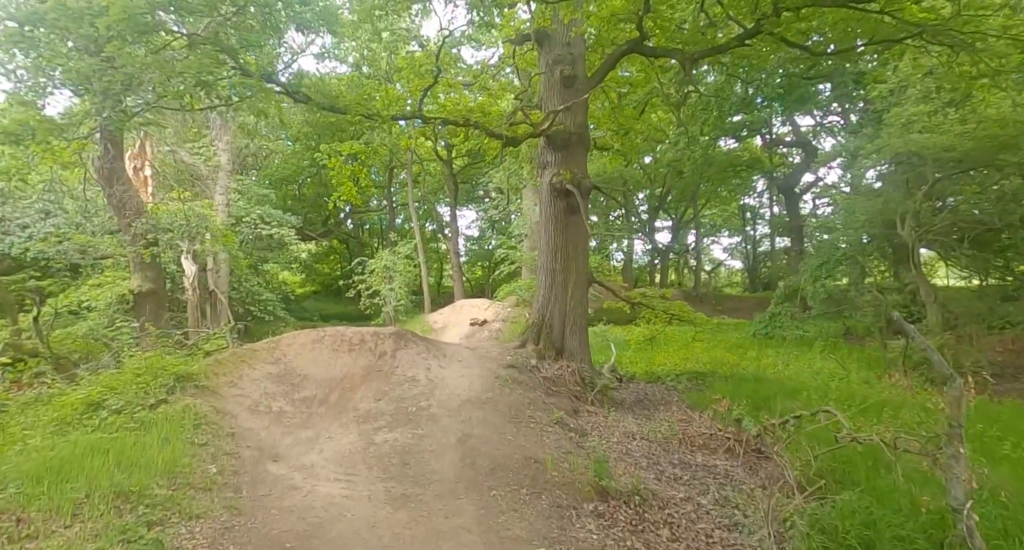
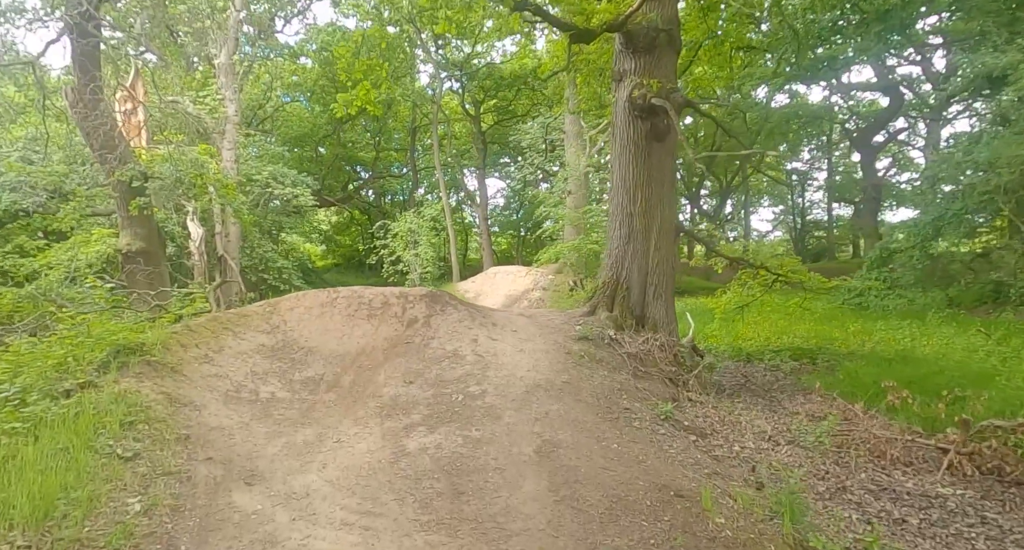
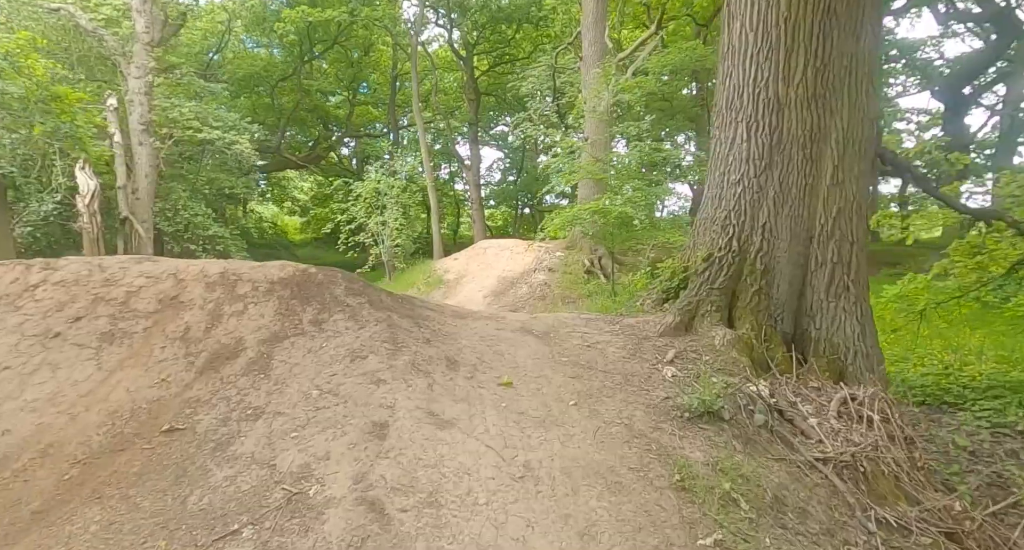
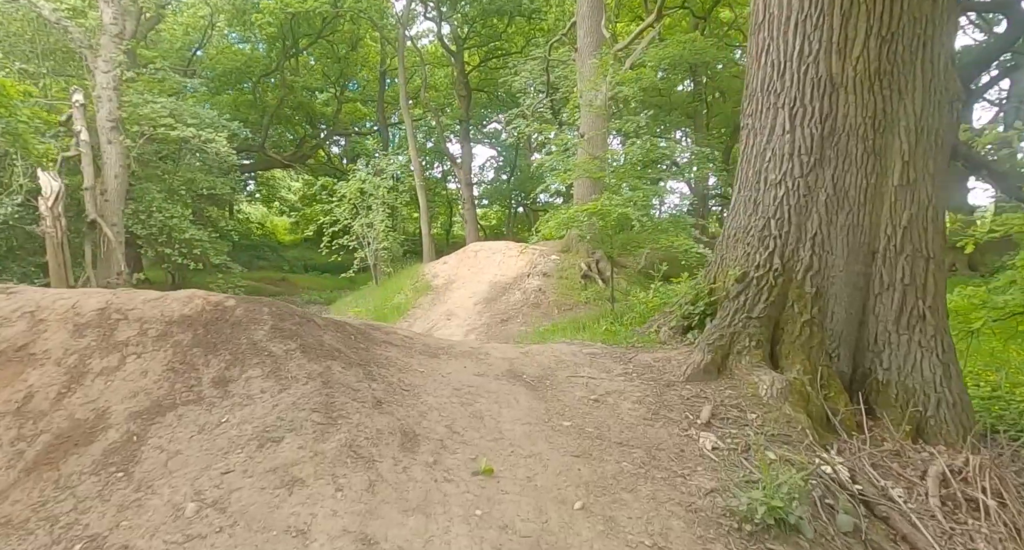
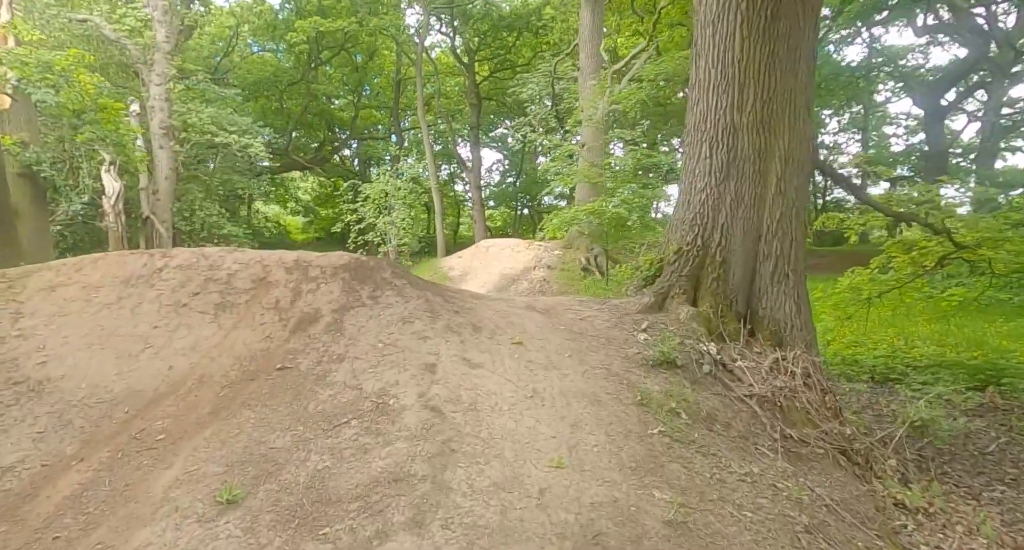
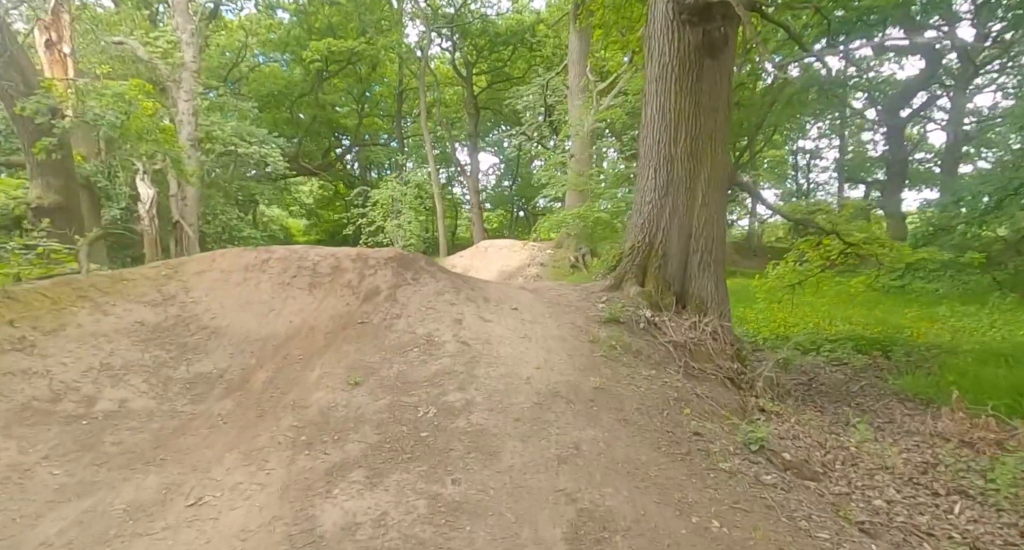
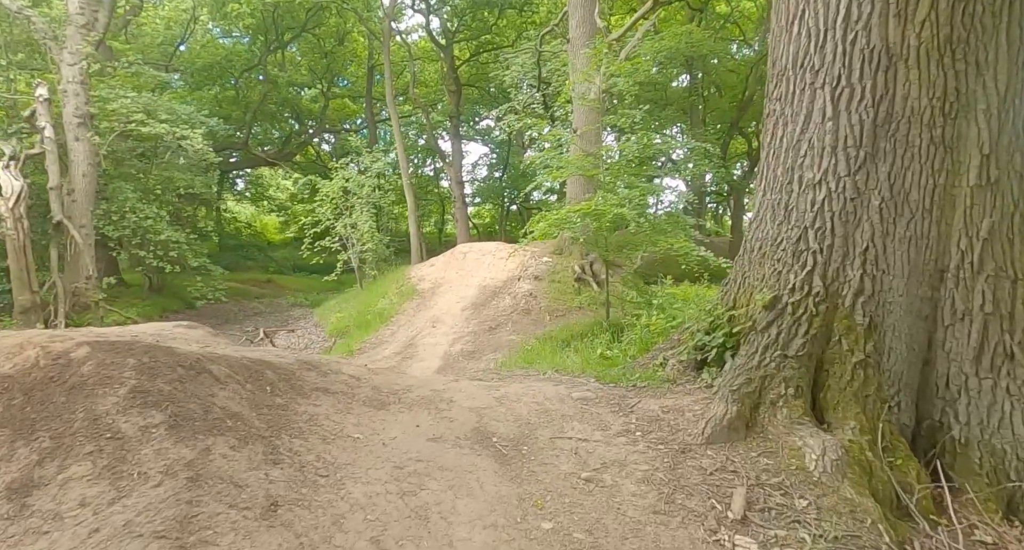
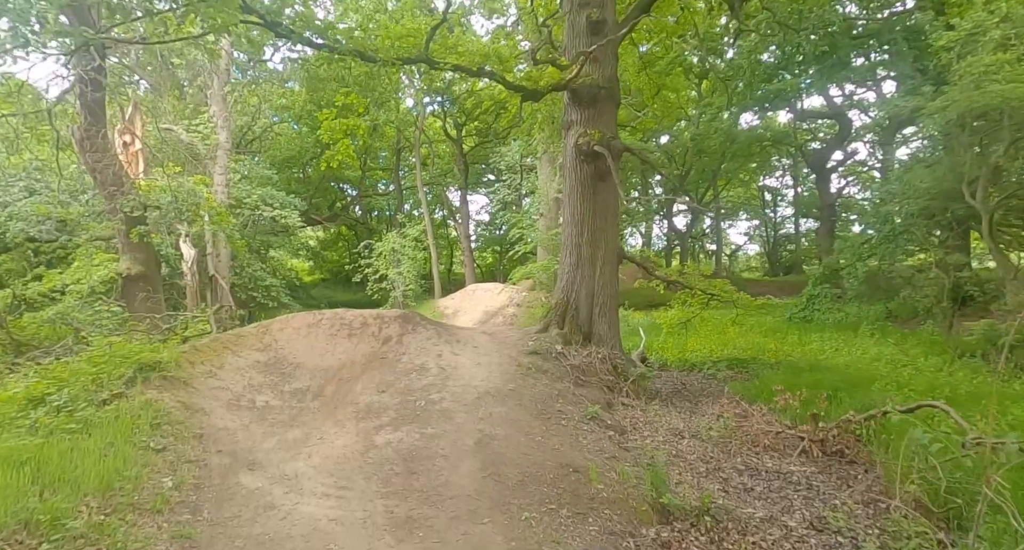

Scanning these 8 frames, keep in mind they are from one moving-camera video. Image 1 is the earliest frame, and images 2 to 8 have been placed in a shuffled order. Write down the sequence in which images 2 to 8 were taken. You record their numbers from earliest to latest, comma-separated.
8, 2, 6, 5, 3, 4, 7
